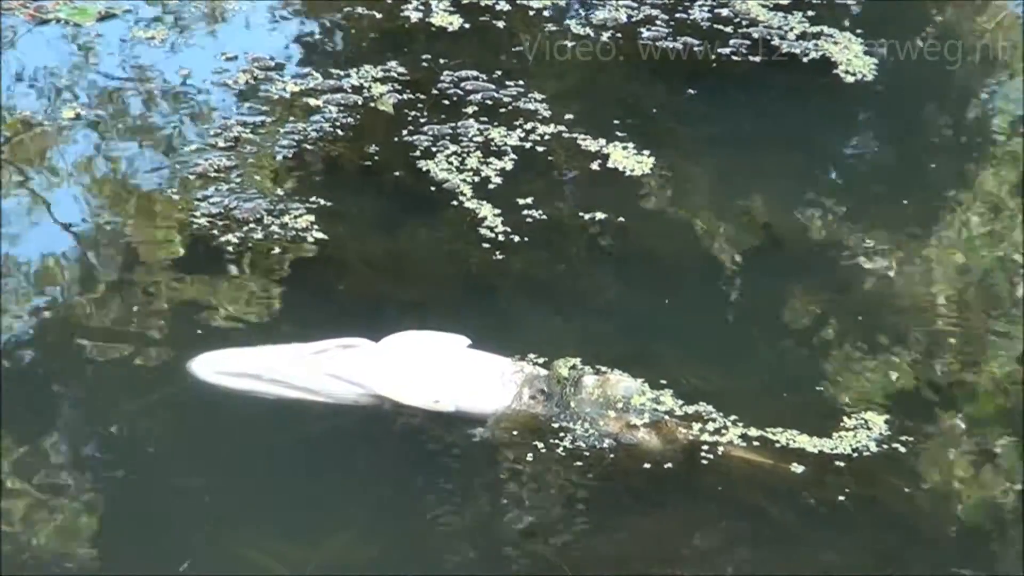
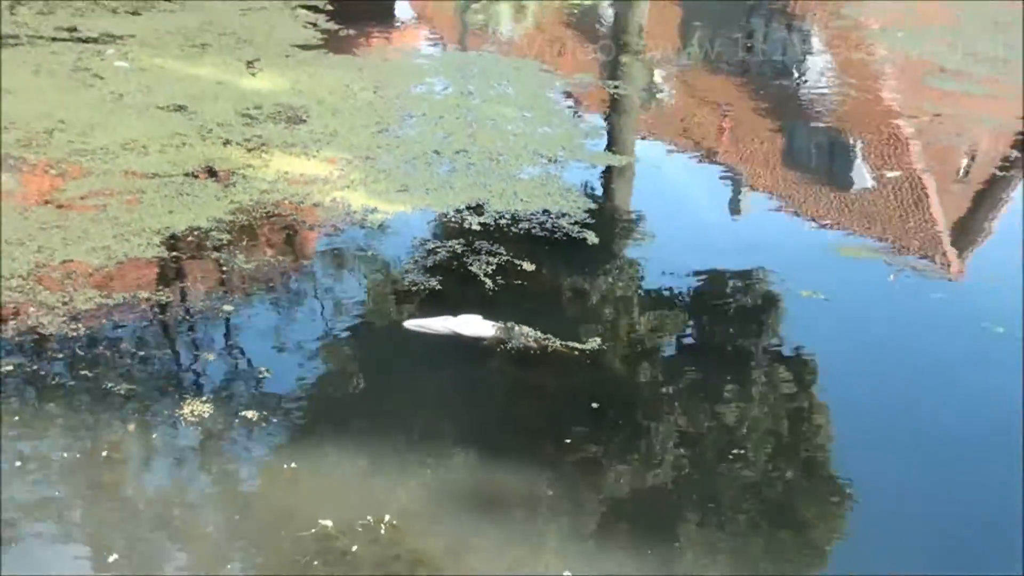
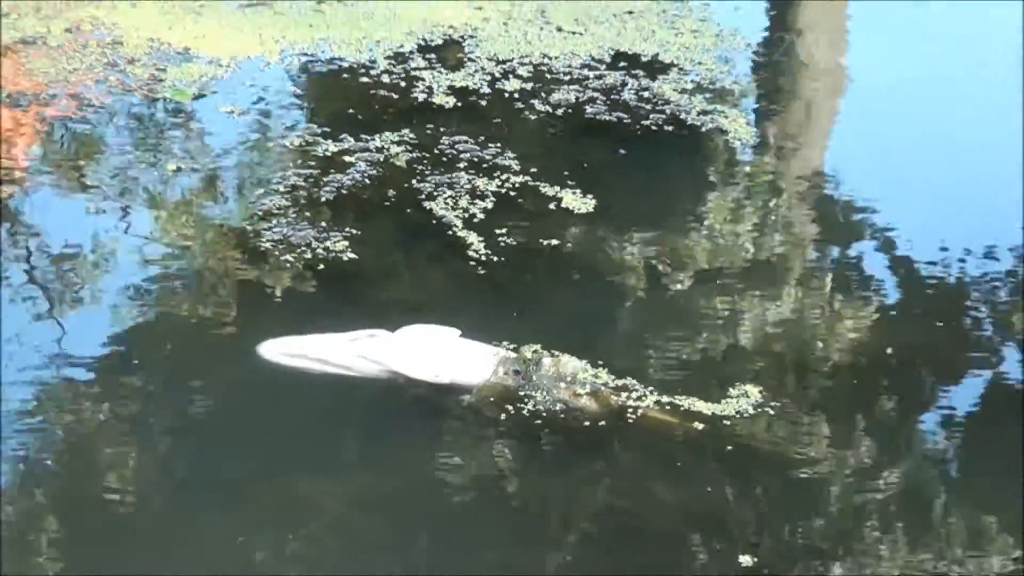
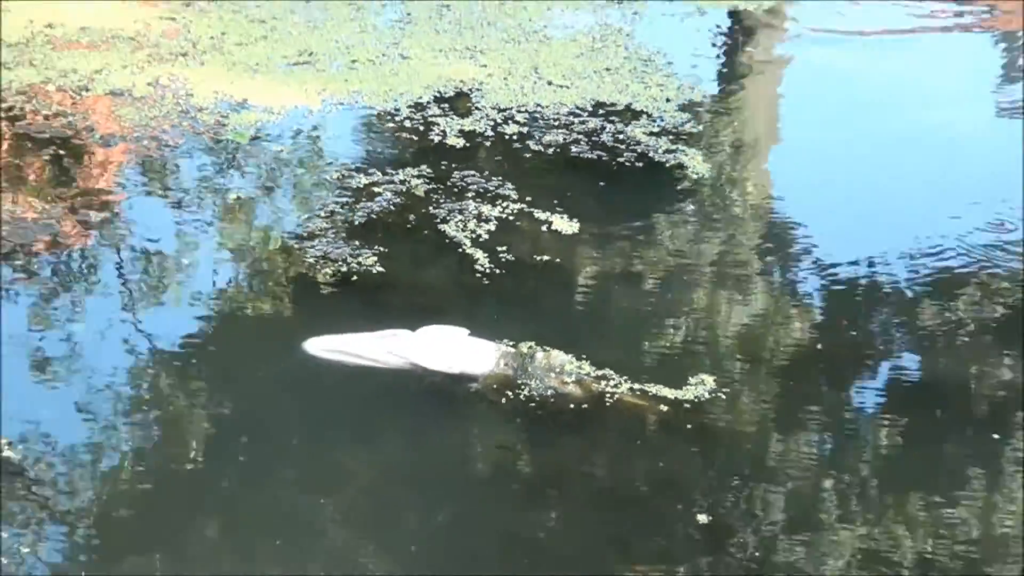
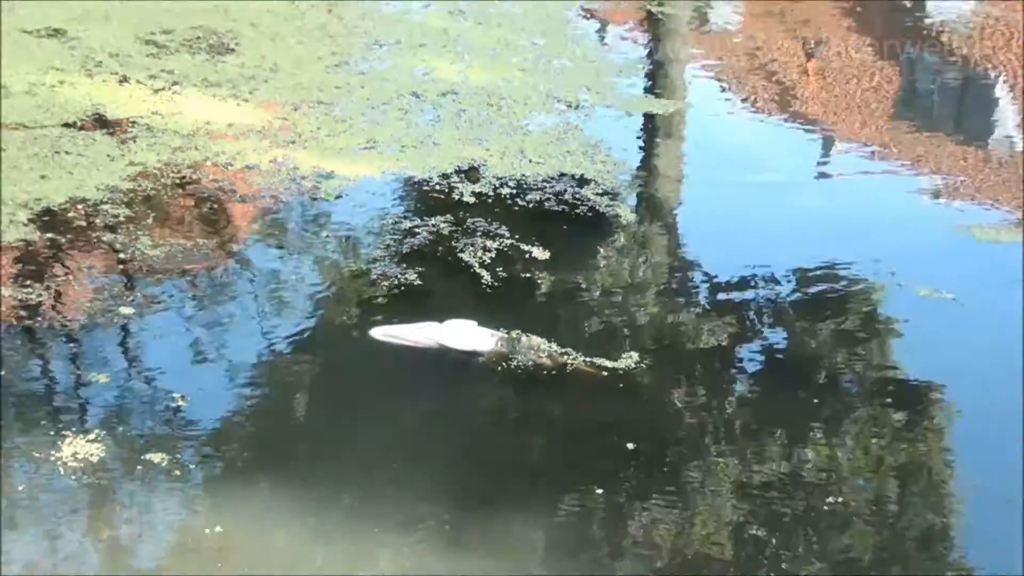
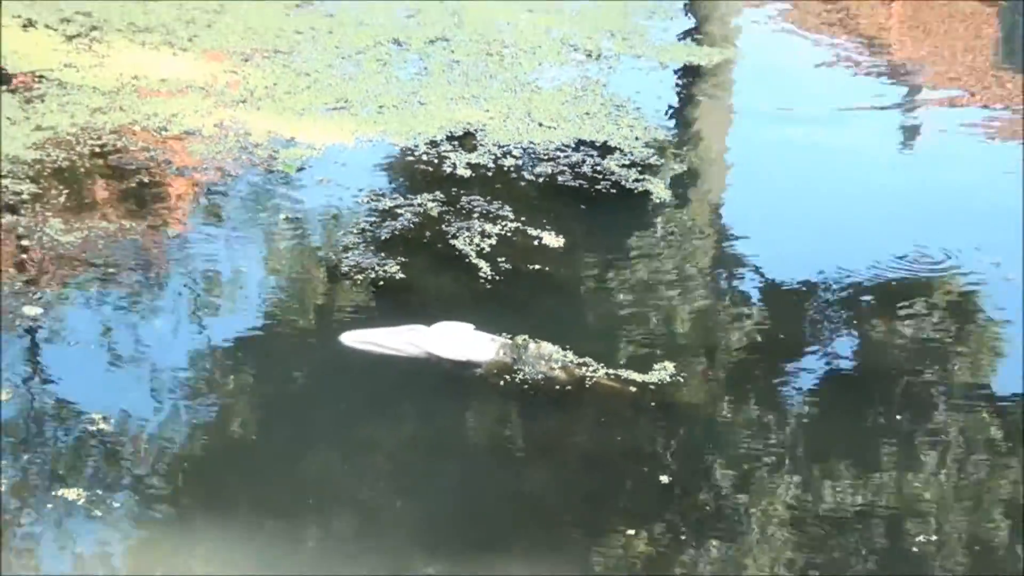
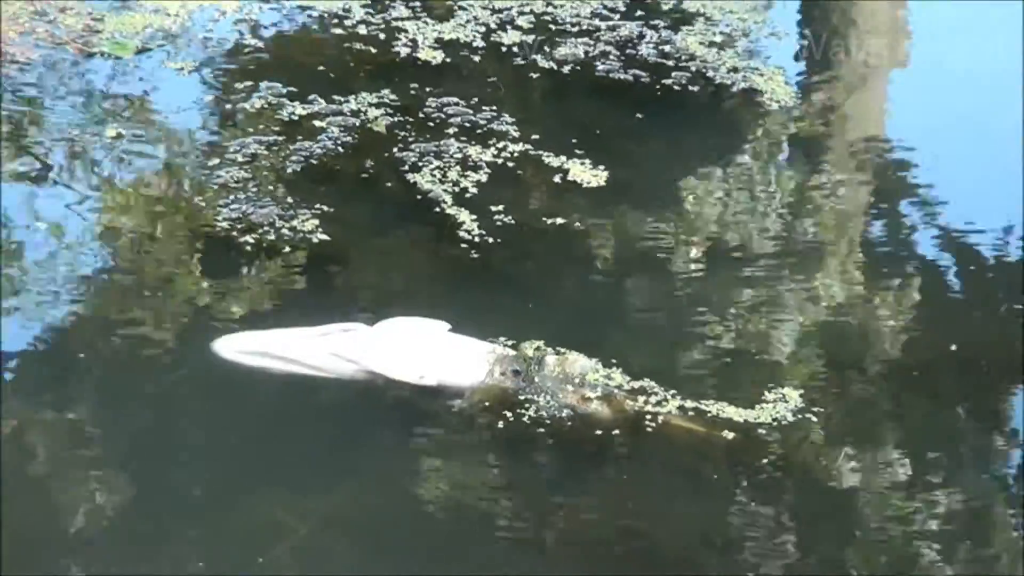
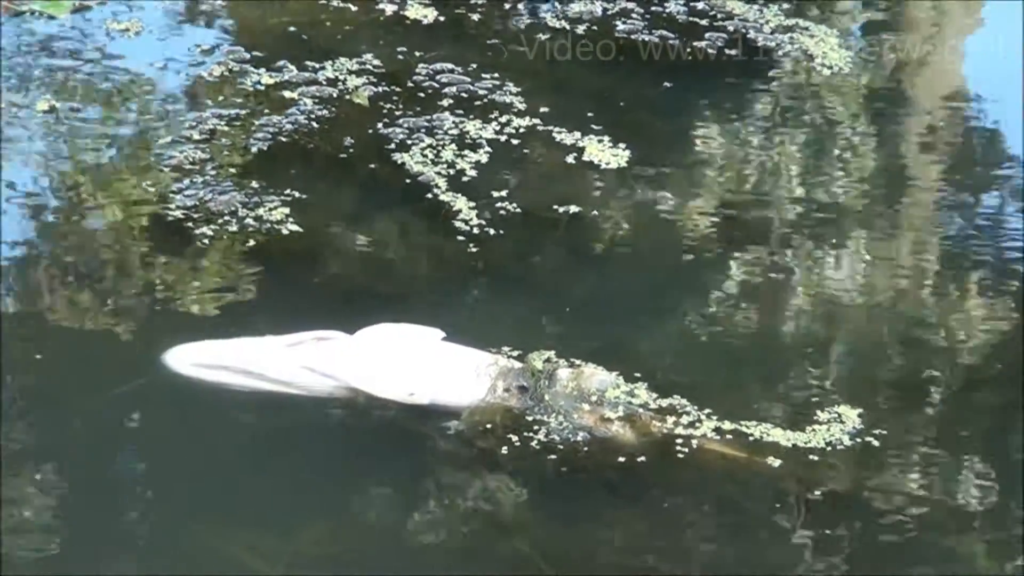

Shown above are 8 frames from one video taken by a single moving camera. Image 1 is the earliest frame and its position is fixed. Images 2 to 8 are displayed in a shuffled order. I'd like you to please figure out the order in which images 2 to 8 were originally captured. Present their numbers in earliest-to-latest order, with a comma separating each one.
8, 7, 3, 4, 6, 5, 2
